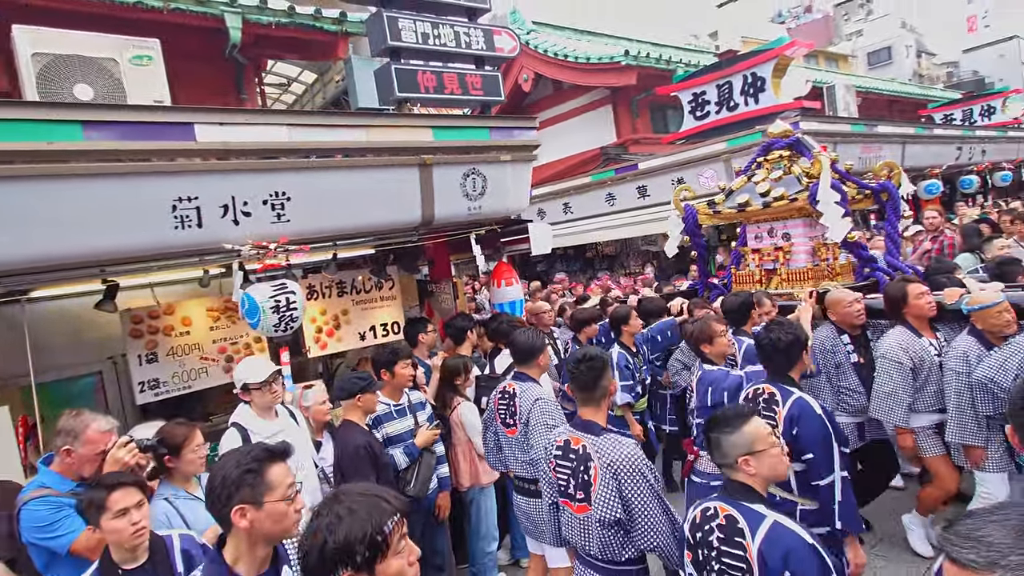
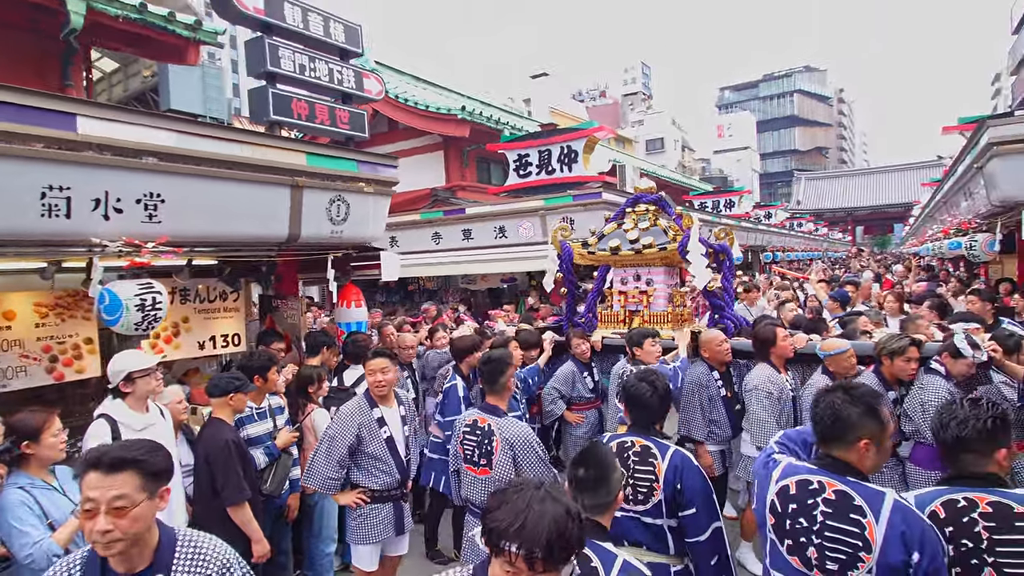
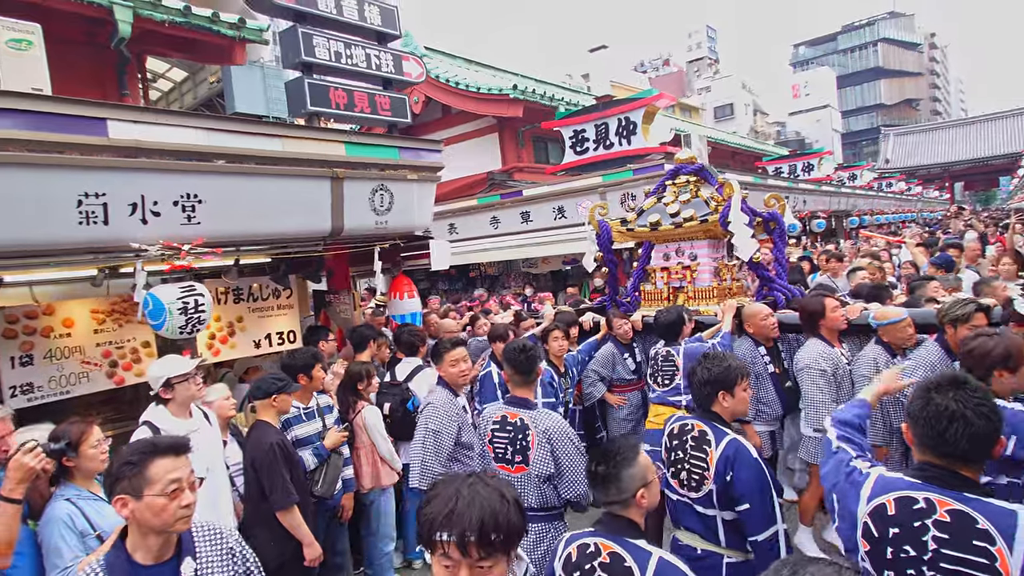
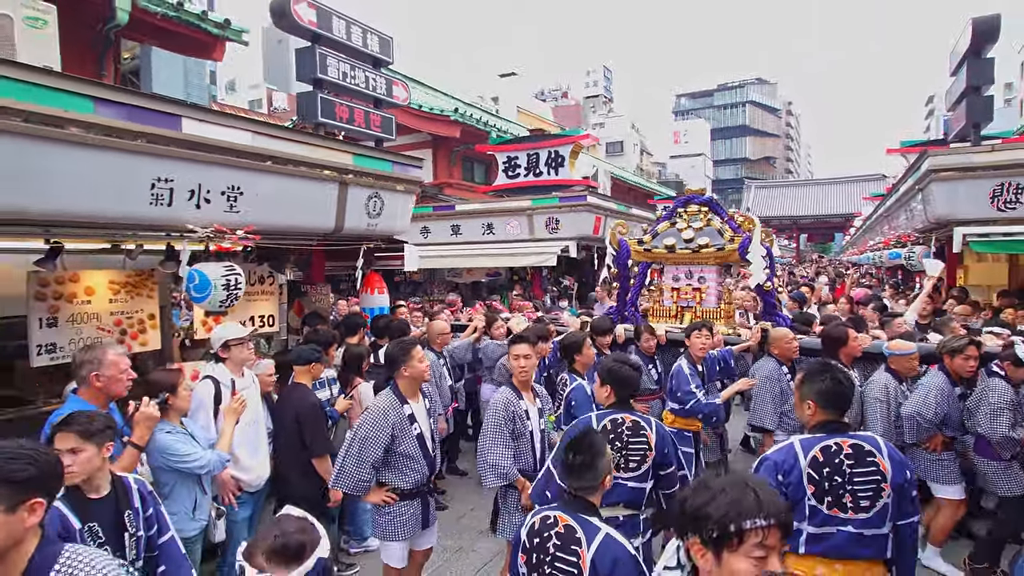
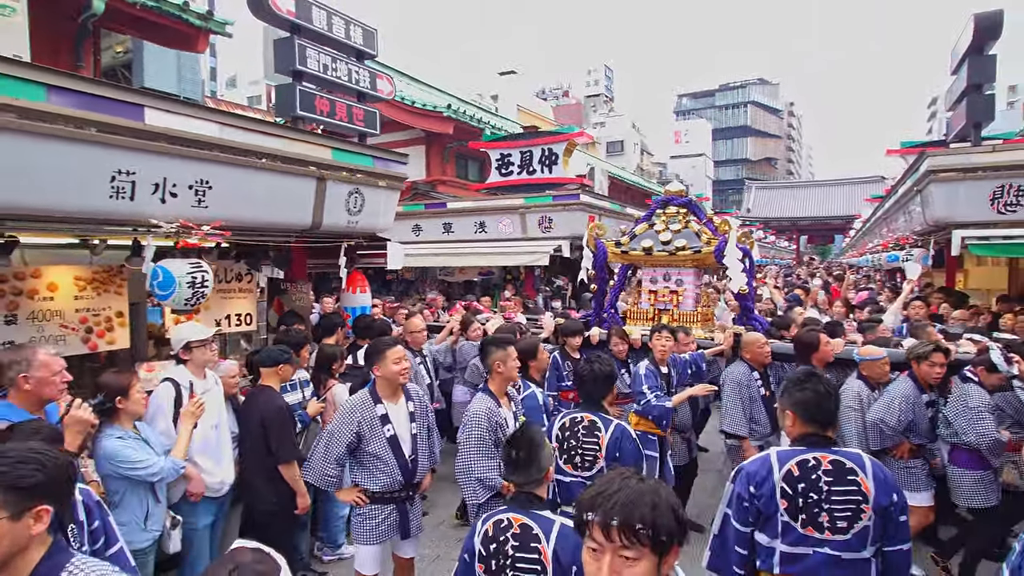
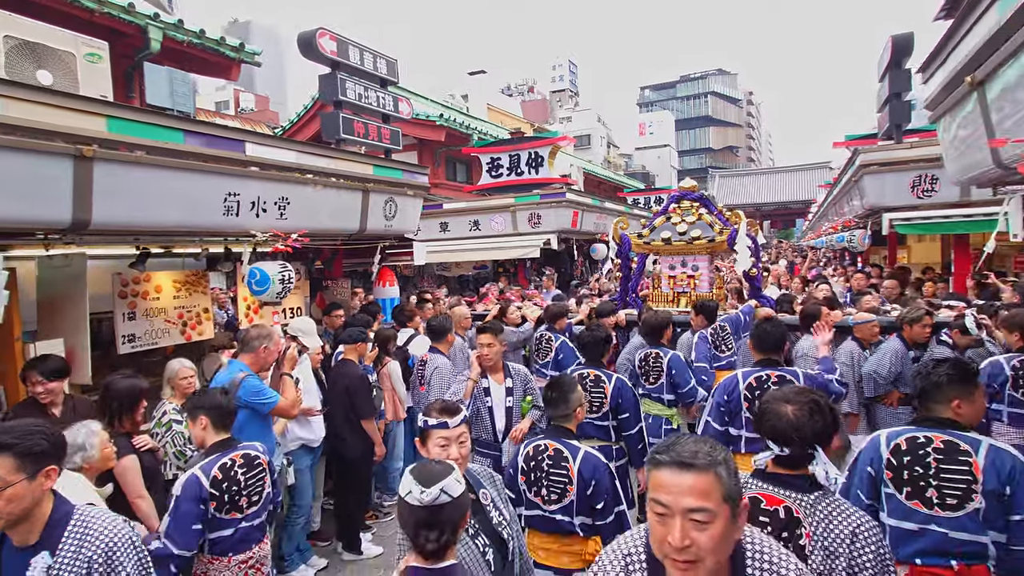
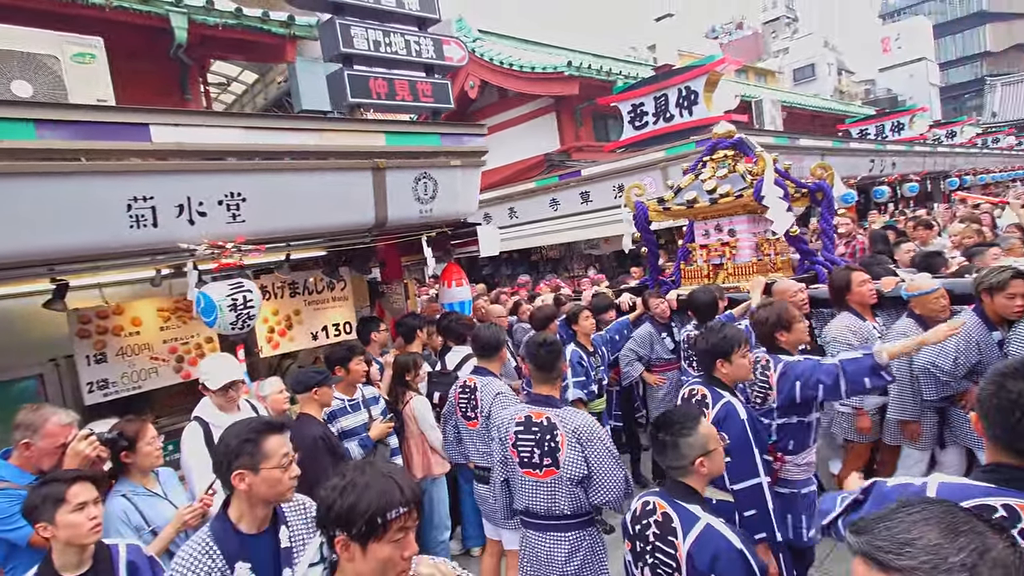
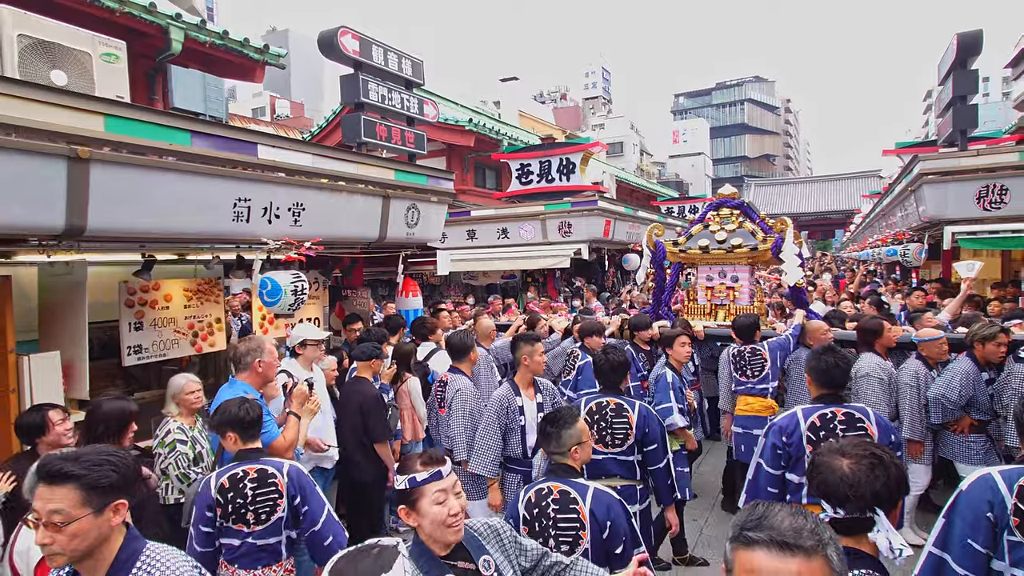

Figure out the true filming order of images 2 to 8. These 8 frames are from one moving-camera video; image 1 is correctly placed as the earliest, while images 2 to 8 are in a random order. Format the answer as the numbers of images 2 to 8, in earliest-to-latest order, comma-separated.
7, 3, 2, 5, 4, 8, 6
